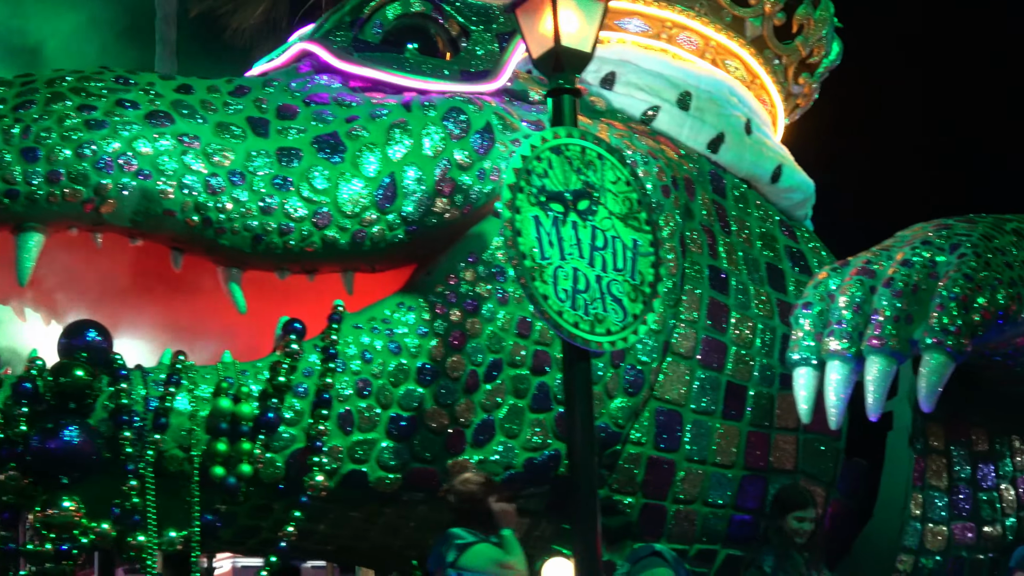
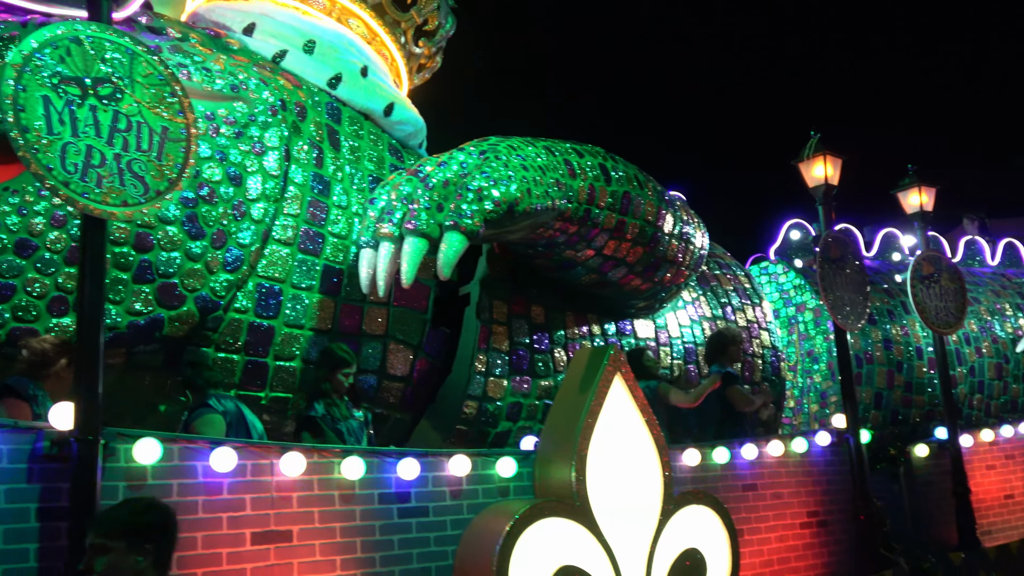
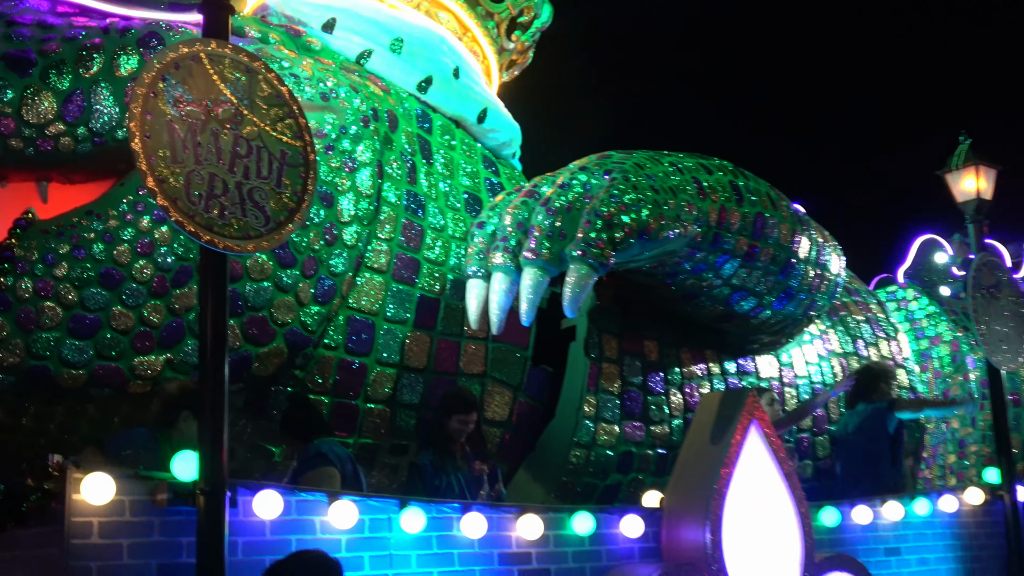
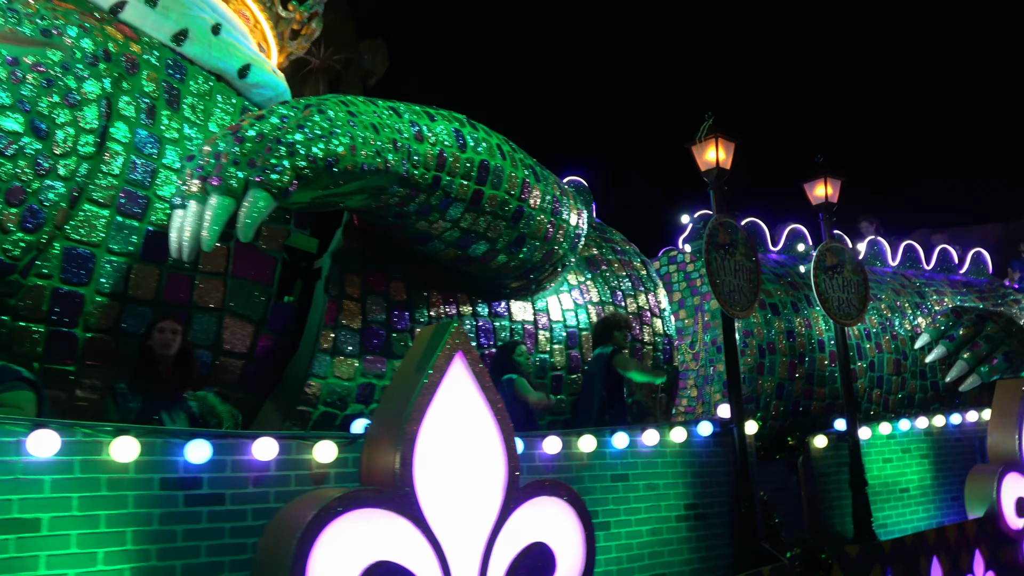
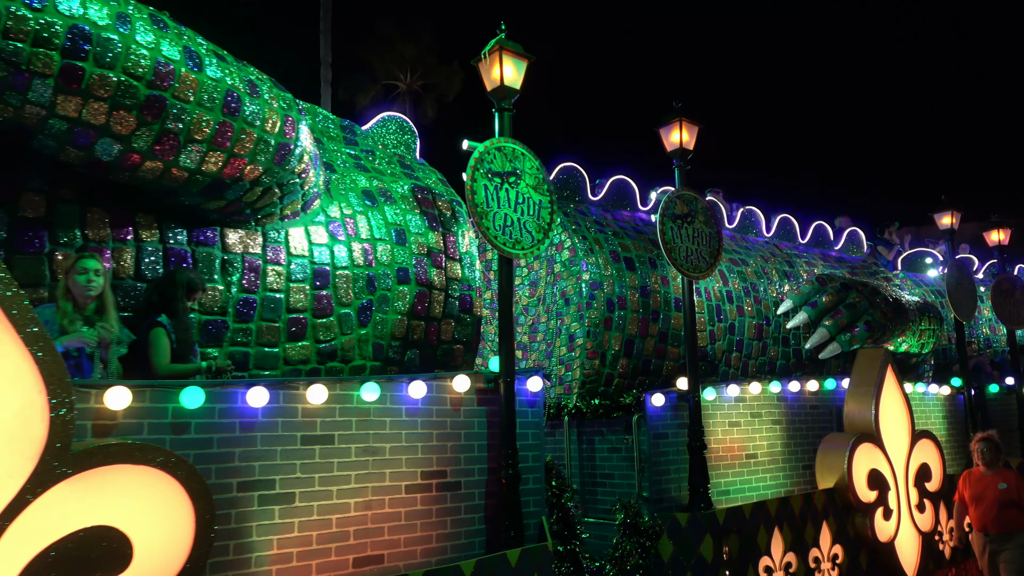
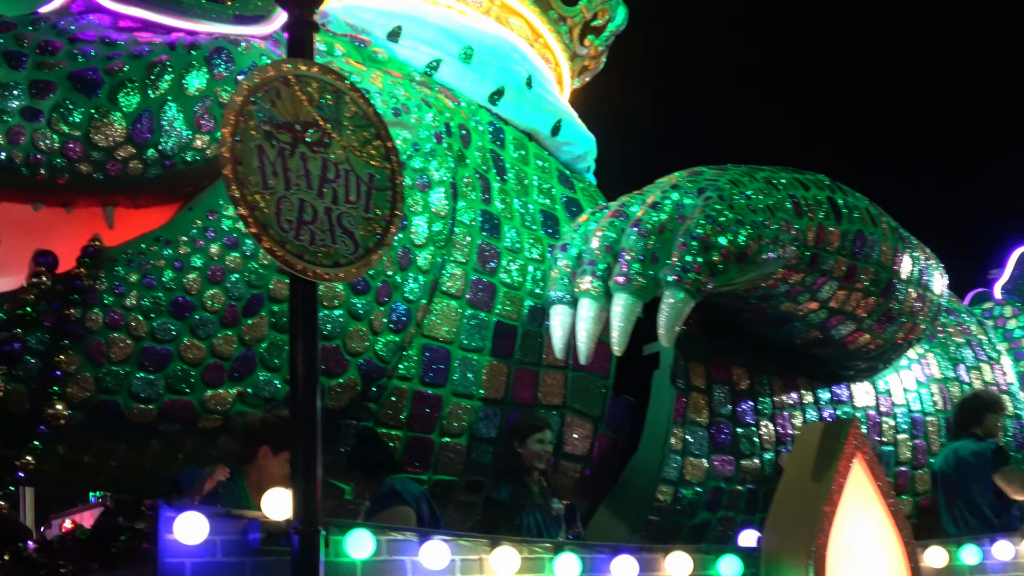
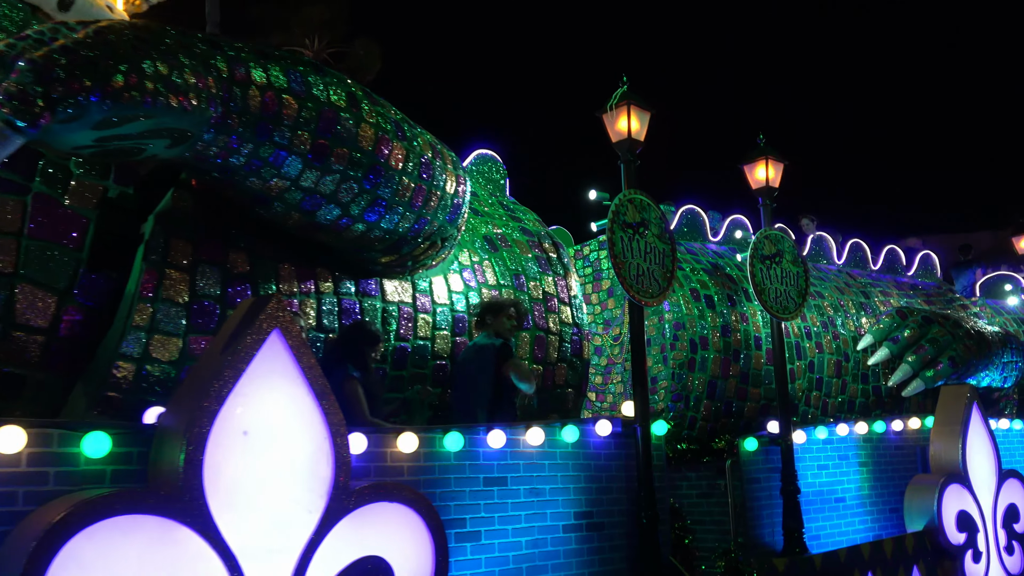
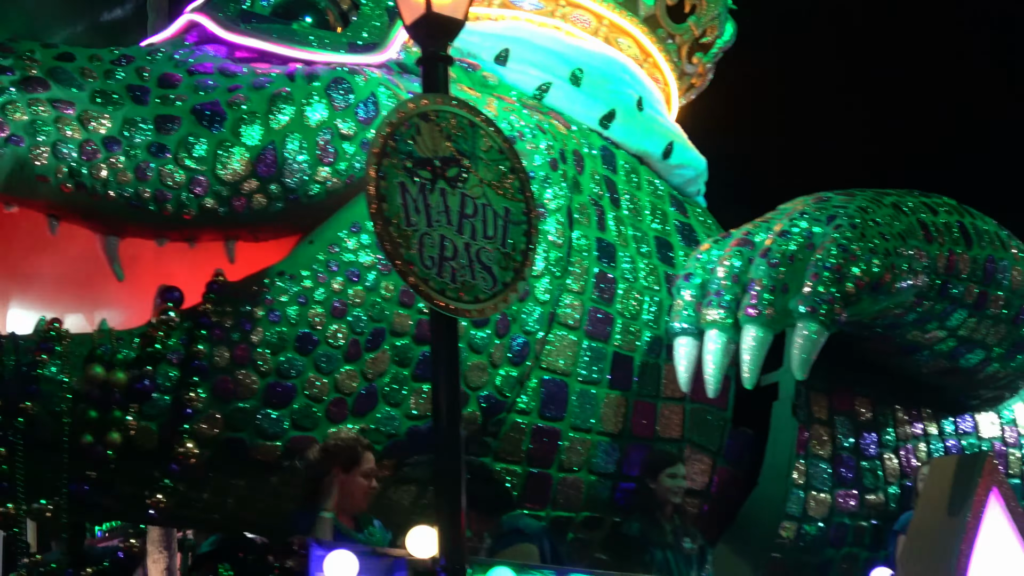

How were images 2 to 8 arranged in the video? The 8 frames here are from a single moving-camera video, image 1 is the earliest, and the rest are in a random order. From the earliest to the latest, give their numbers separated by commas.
8, 6, 3, 2, 4, 7, 5
